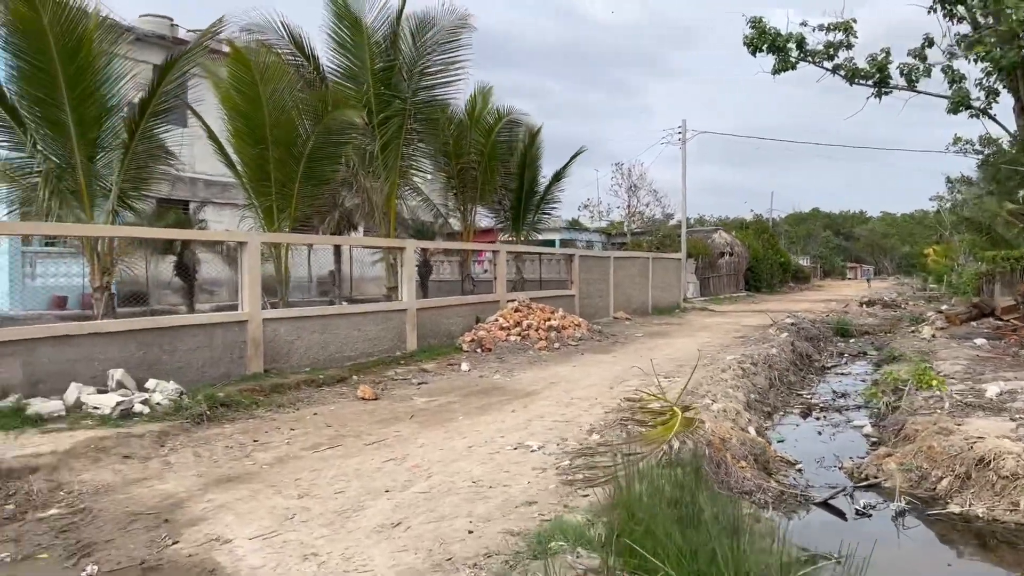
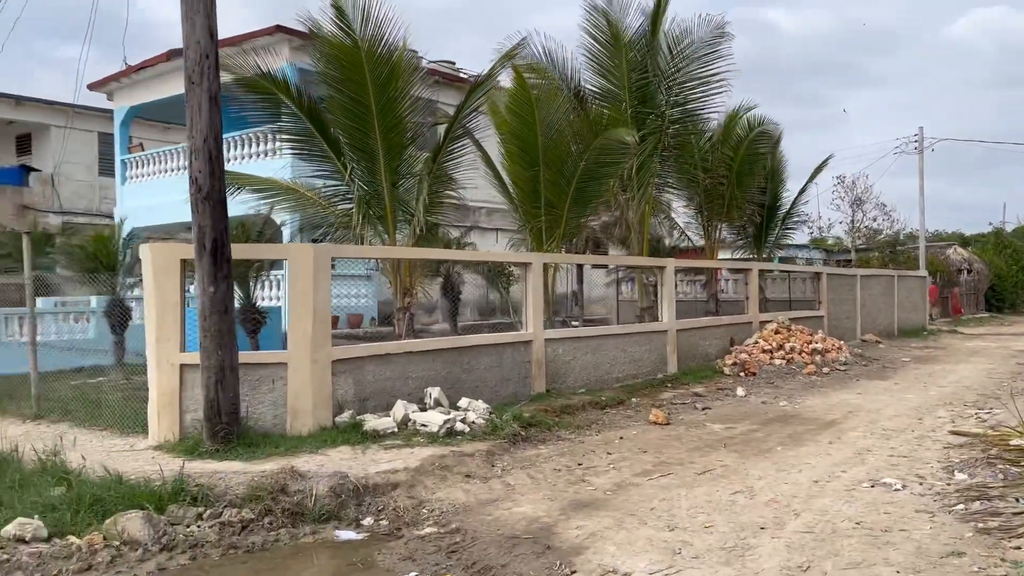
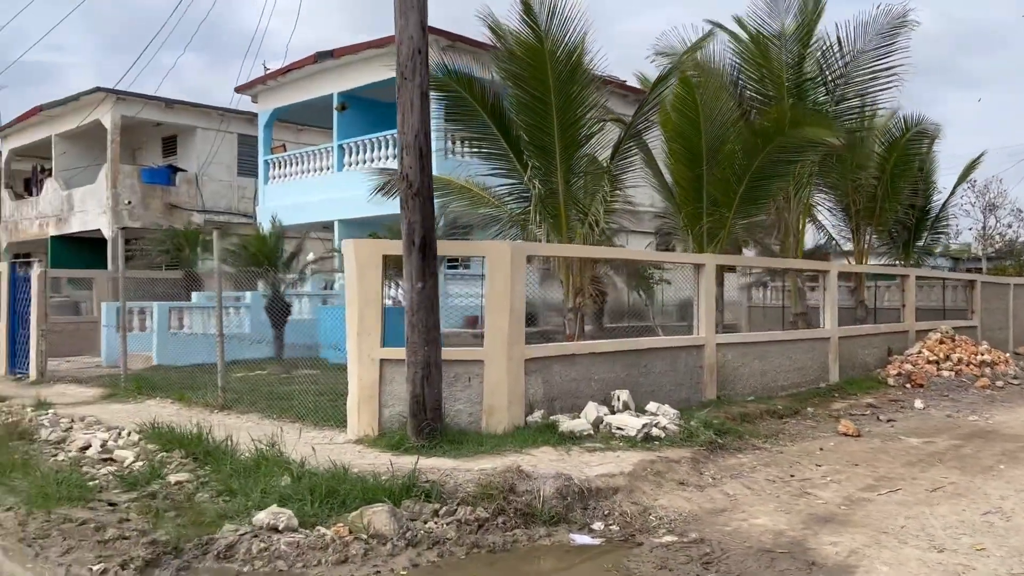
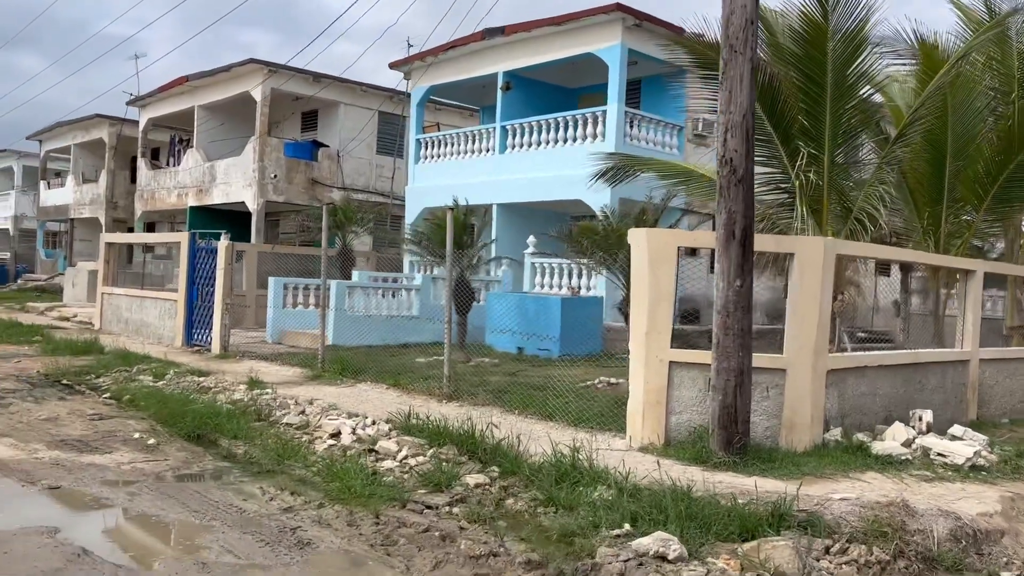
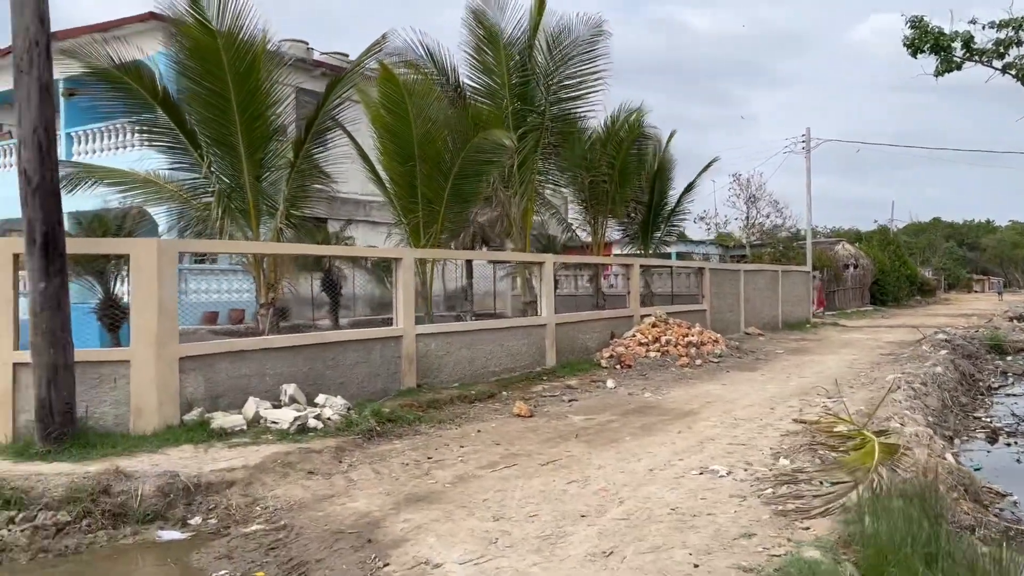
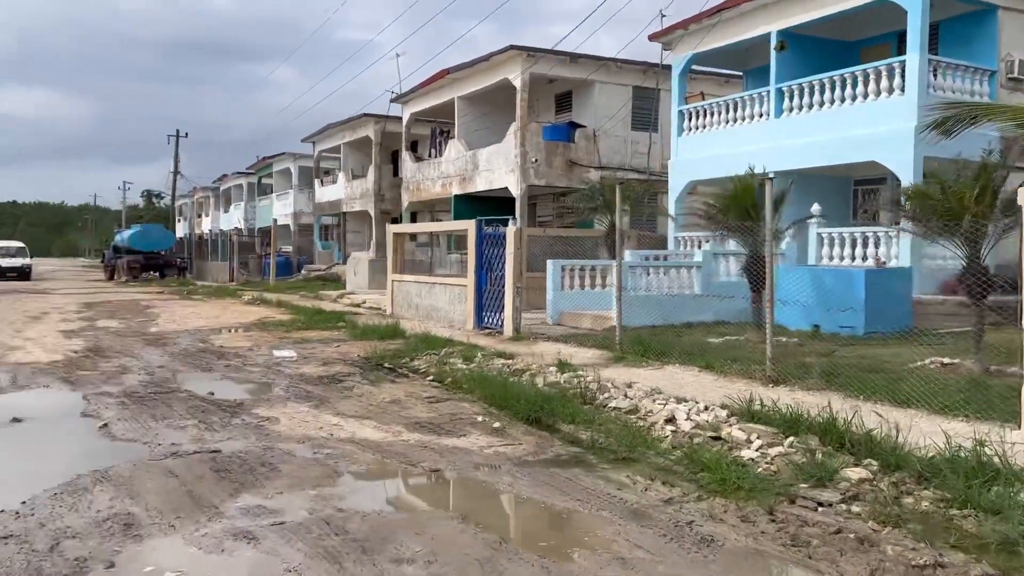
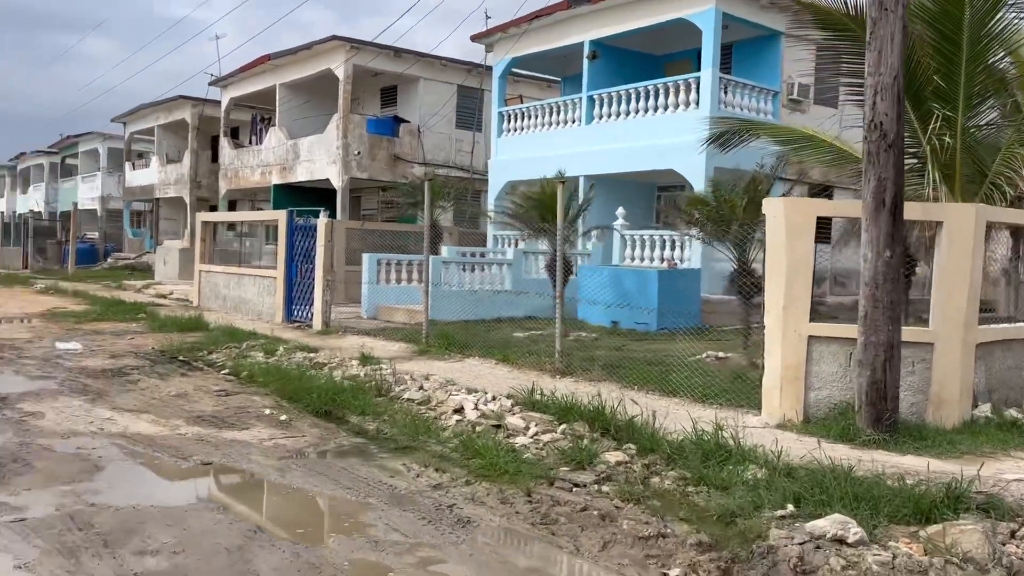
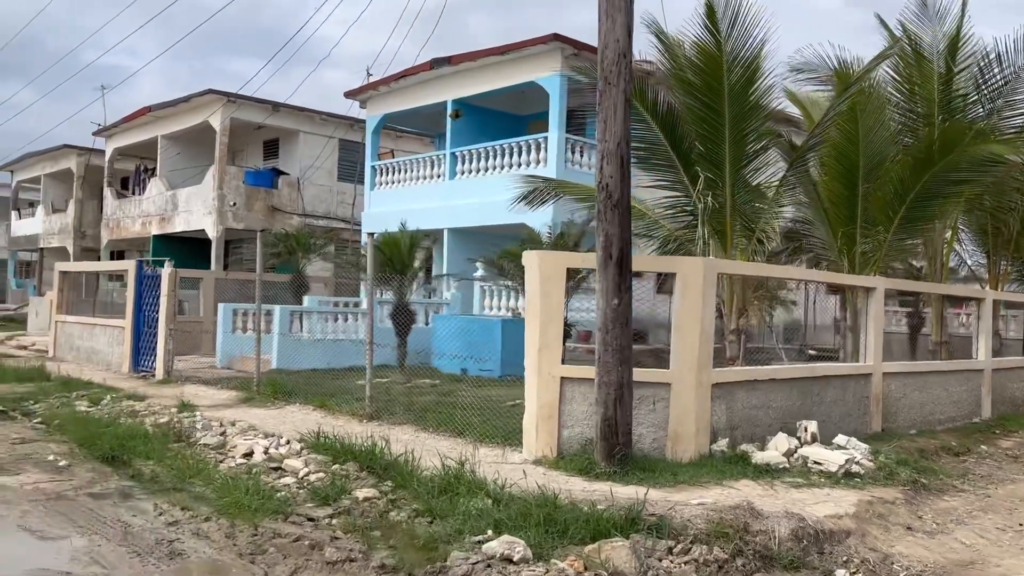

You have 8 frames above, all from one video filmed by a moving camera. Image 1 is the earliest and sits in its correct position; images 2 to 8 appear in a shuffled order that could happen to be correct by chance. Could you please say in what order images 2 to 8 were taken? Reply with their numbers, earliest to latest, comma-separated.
5, 2, 3, 8, 4, 7, 6
